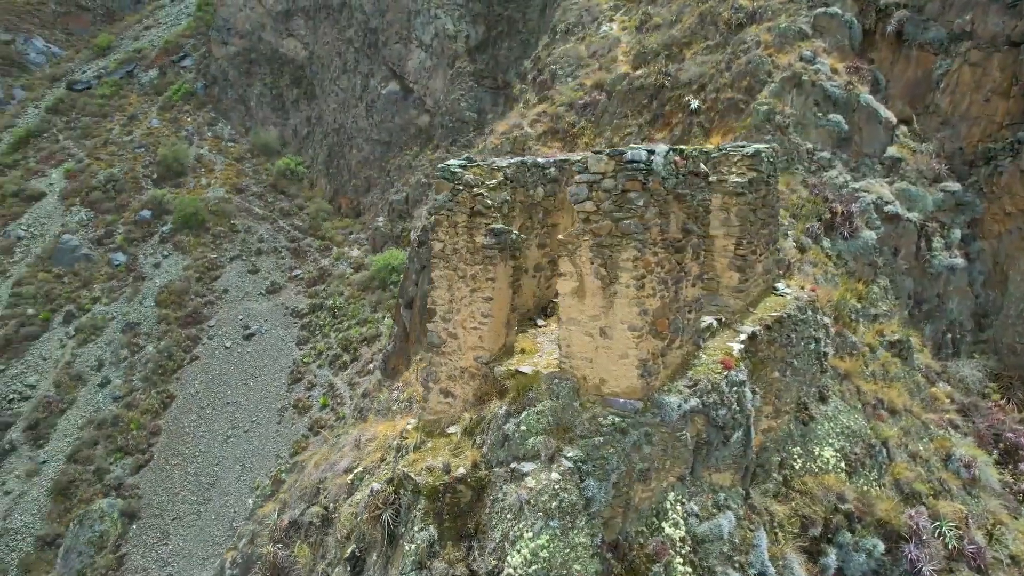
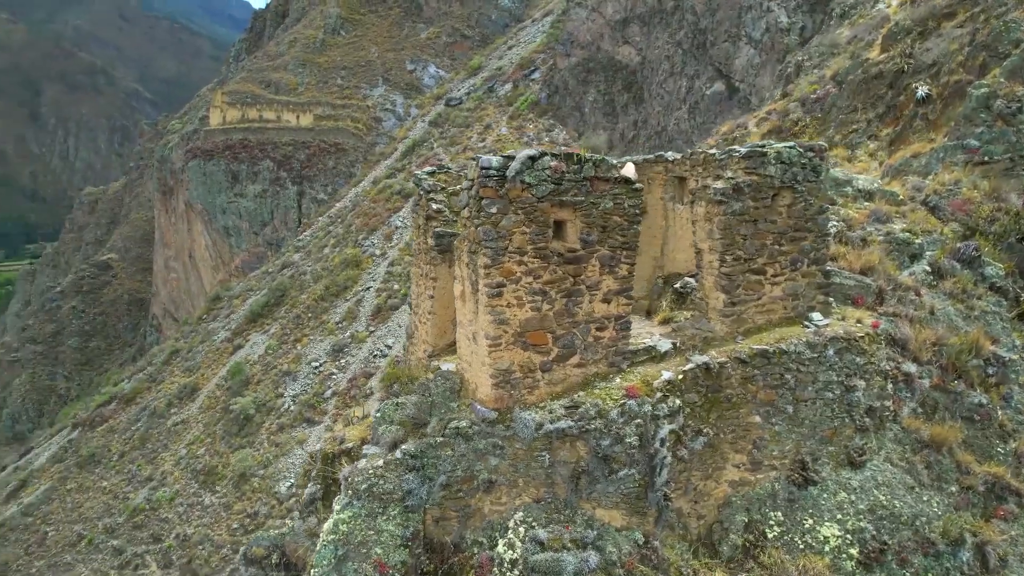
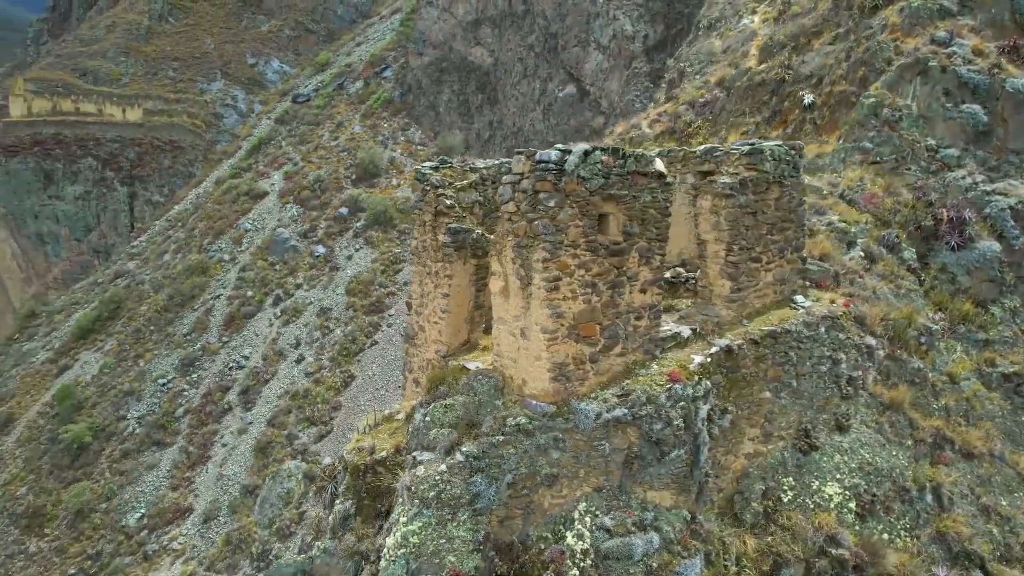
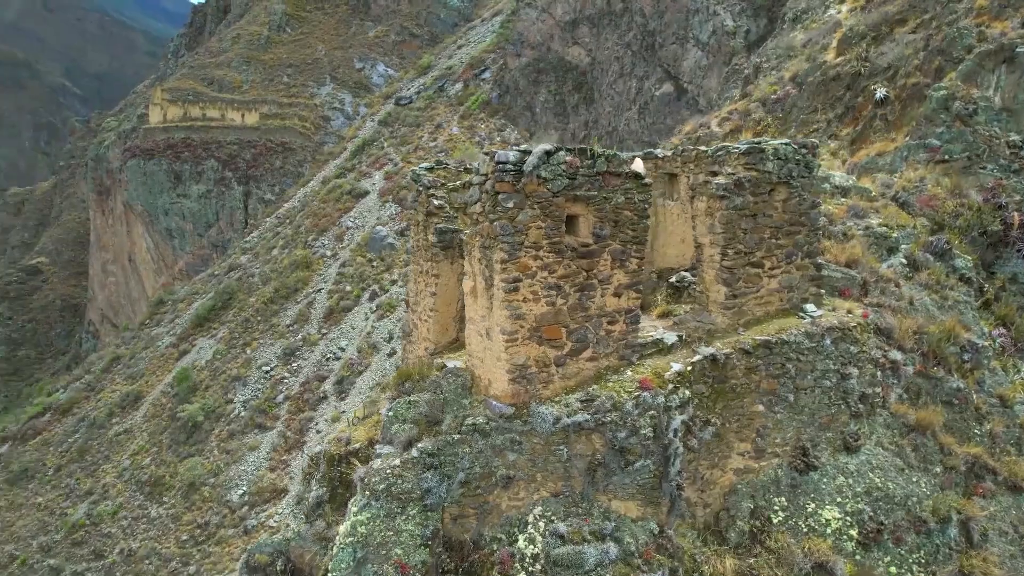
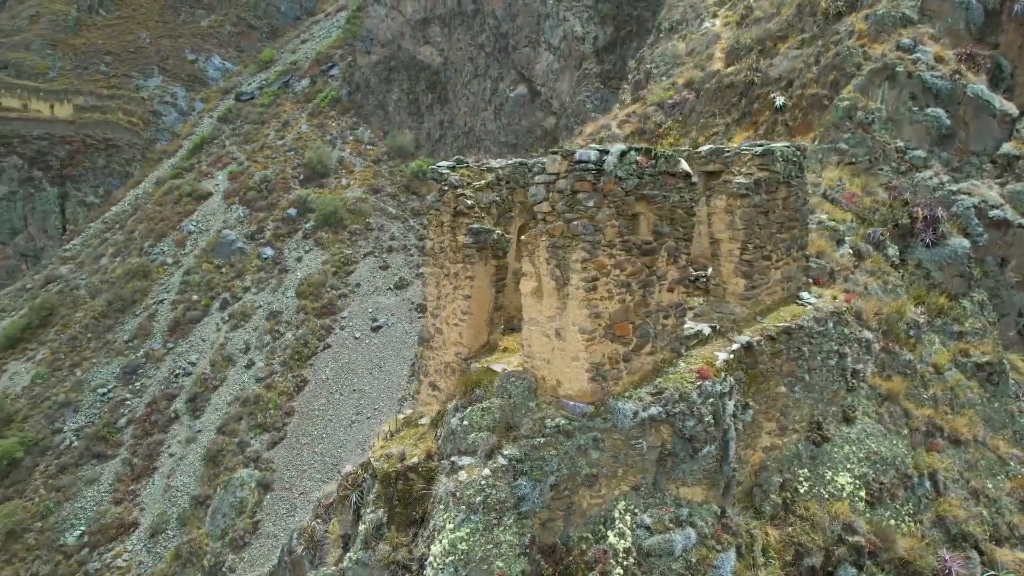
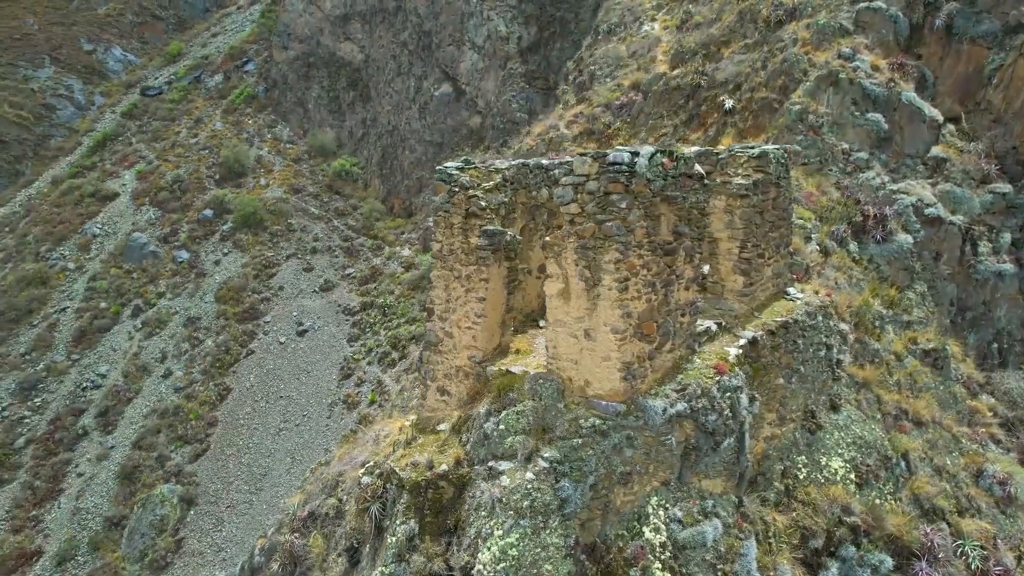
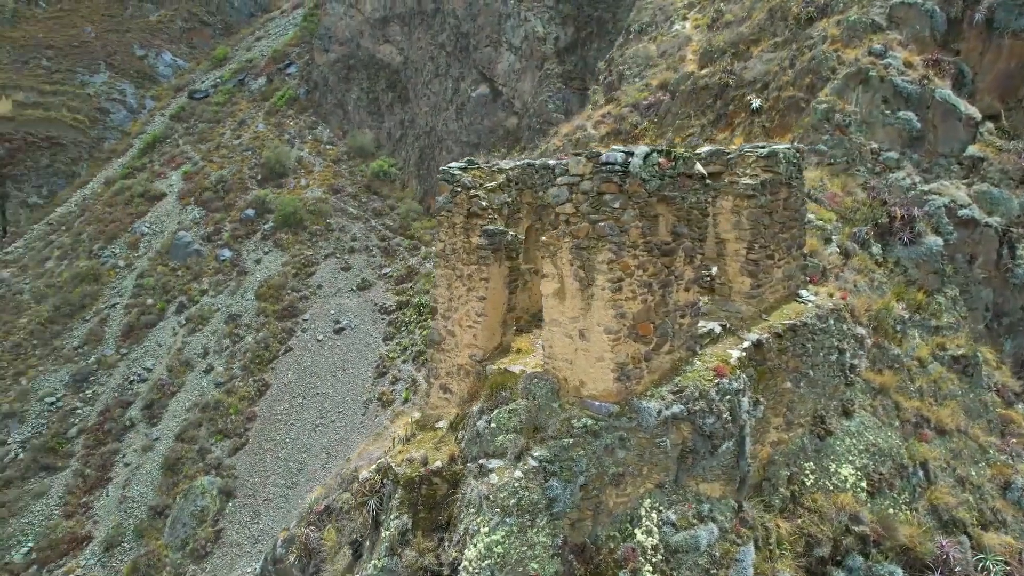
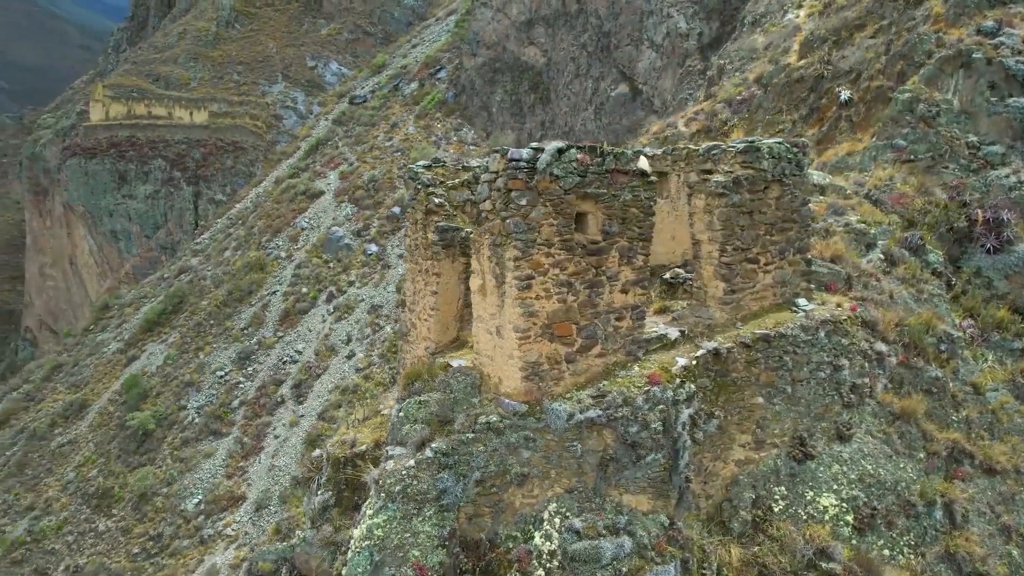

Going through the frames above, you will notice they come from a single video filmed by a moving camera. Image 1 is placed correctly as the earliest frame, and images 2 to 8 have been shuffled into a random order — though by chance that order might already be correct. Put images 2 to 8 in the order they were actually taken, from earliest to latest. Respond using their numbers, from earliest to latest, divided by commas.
6, 7, 5, 3, 8, 4, 2
